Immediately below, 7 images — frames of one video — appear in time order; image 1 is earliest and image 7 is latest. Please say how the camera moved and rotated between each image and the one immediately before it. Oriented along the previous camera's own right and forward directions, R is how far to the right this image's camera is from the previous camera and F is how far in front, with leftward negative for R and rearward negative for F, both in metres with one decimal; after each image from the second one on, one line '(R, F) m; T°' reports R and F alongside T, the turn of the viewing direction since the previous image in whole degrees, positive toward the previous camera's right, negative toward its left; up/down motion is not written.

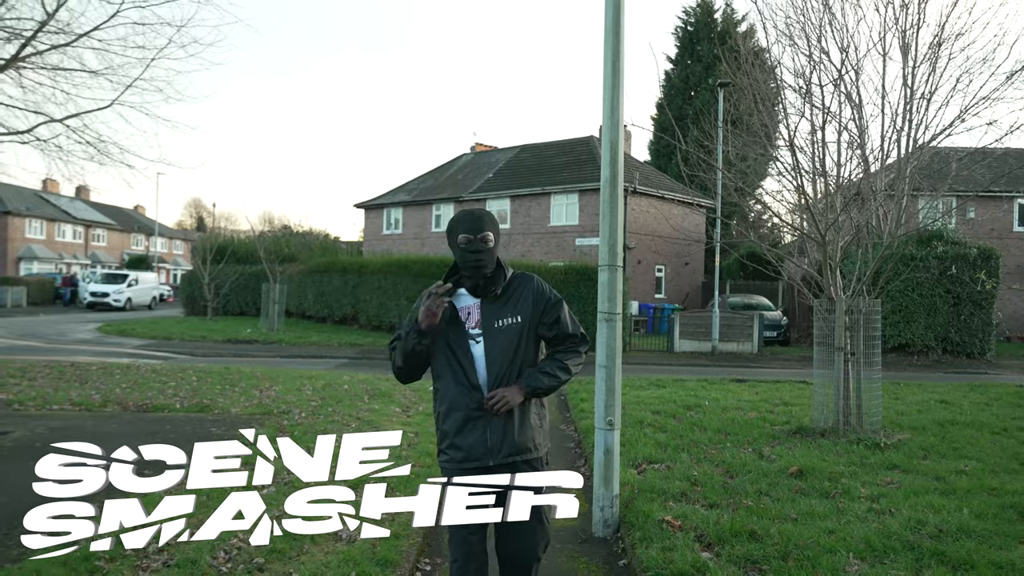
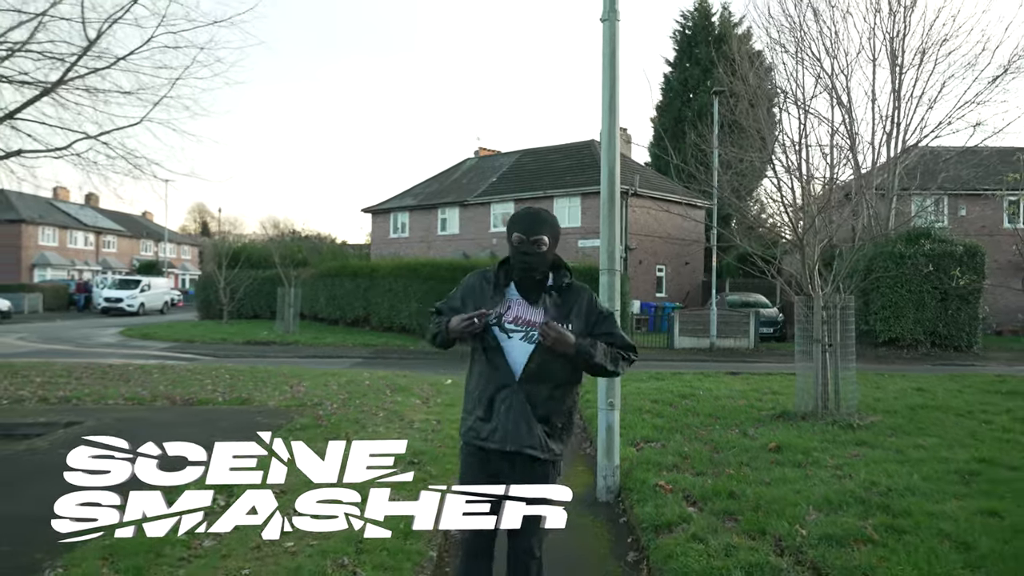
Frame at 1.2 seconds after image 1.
(-0.1, -0.8) m; 0°
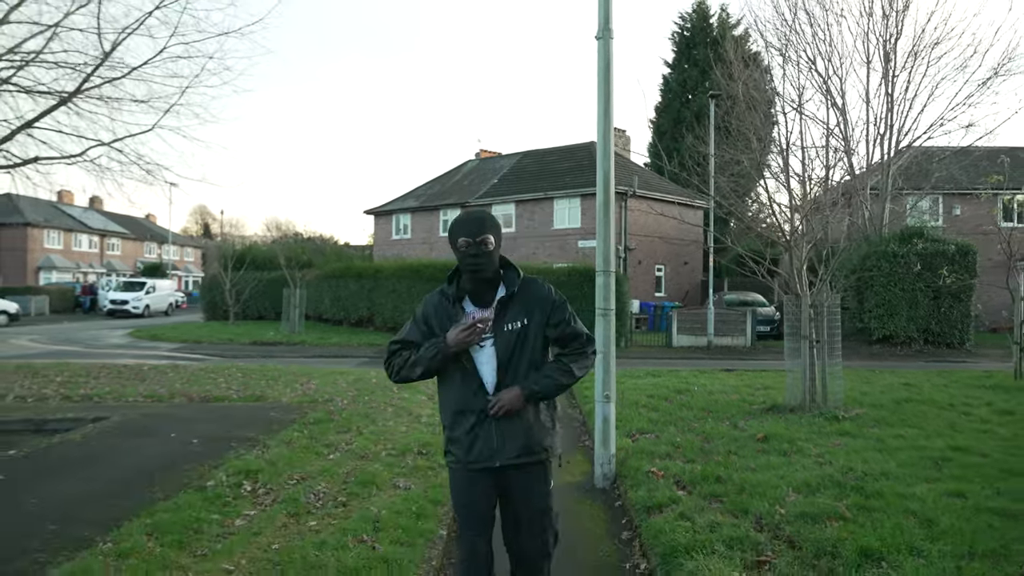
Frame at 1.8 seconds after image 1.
(0.0, -0.4) m; 0°
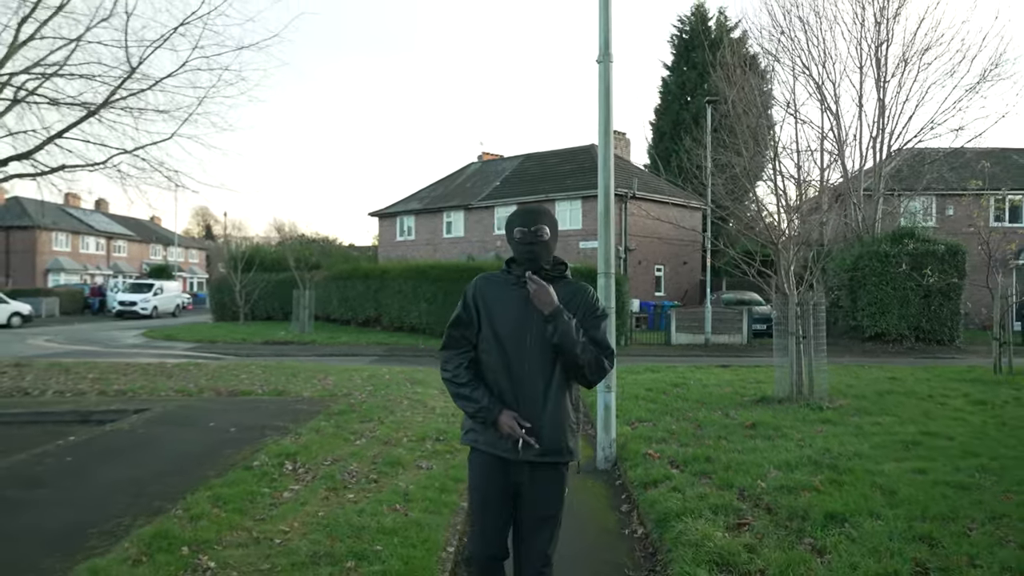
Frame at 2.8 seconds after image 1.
(-0.1, -0.6) m; 0°
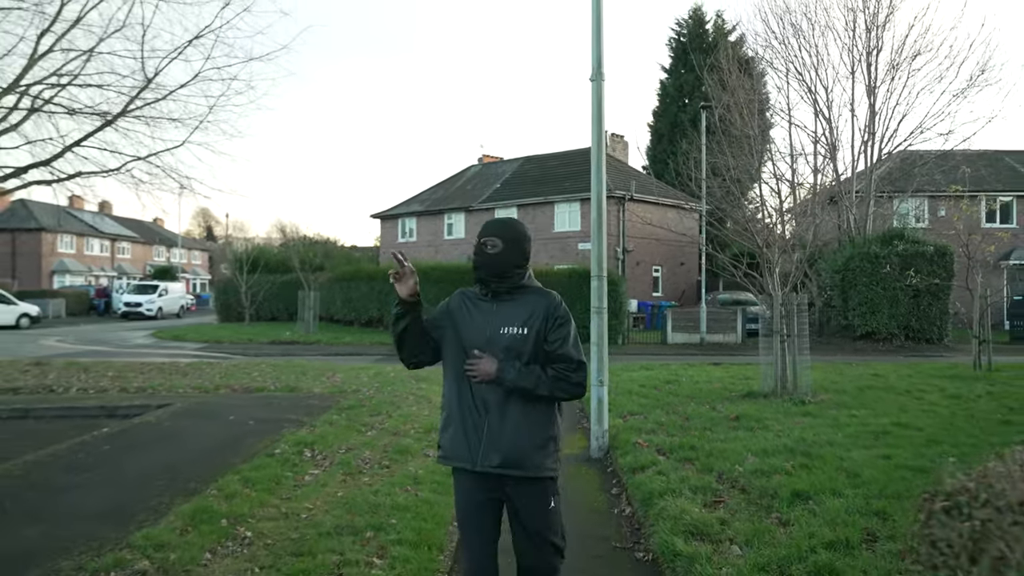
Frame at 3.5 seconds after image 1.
(0.0, -0.5) m; 0°
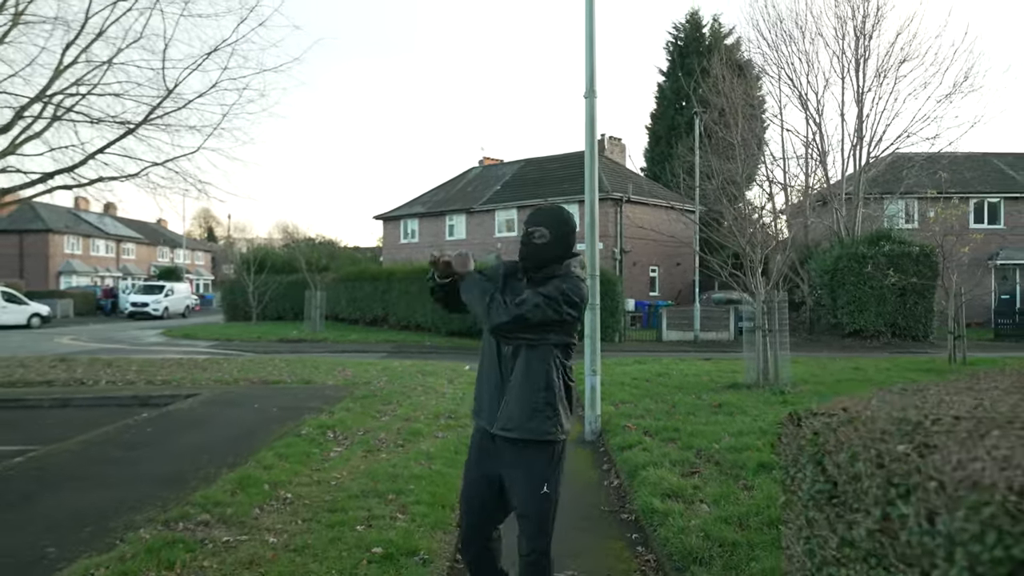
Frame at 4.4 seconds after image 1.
(0.0, -0.7) m; 0°
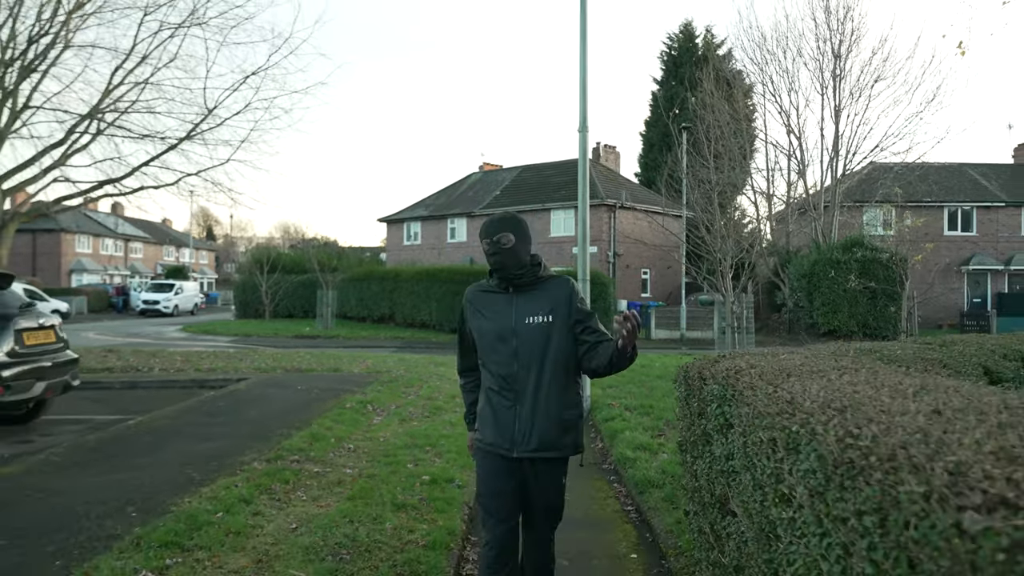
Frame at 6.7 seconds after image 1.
(-0.1, -1.6) m; 0°
